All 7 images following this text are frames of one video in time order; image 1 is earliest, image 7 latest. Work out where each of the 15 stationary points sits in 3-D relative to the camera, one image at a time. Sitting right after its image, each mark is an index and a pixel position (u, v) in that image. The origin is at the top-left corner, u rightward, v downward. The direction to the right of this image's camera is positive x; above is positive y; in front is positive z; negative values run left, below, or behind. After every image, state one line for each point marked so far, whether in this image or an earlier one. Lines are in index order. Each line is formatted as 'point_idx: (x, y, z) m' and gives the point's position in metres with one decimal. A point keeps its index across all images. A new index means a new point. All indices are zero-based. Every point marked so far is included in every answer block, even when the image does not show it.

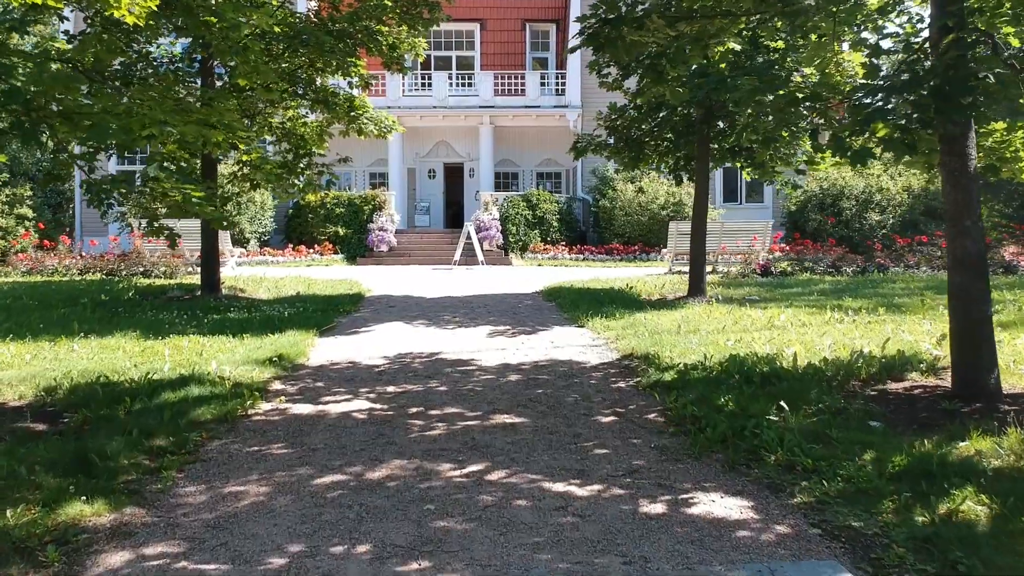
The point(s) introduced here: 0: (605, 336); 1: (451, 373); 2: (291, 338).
0: (+1.2, -0.6, +8.4) m
1: (-0.6, -0.9, +6.8) m
2: (-2.7, -0.6, +8.3) m
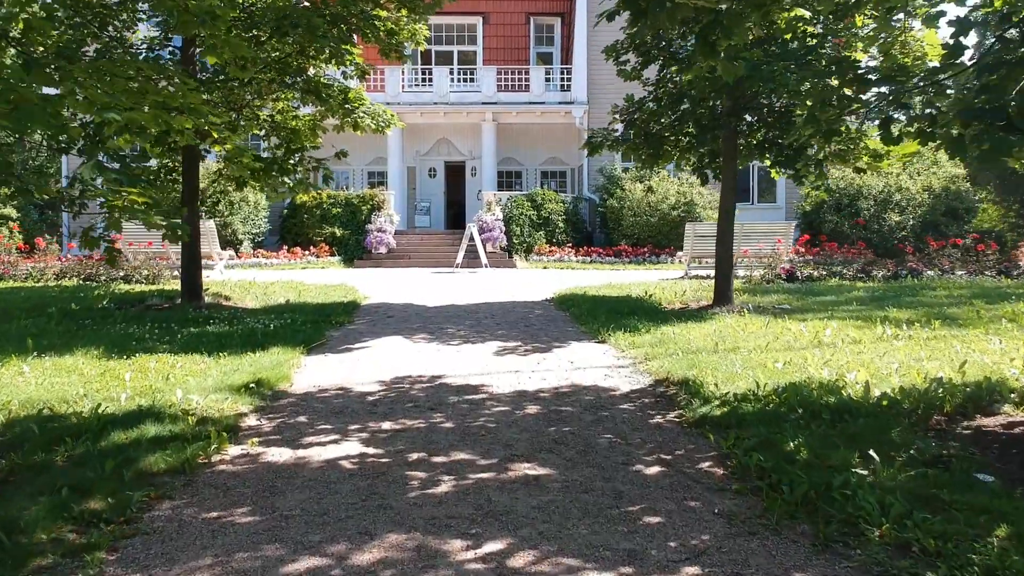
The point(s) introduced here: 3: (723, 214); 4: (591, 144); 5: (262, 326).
0: (+1.3, -0.7, +7.4) m
1: (-0.5, -1.0, +5.8) m
2: (-2.6, -0.8, +7.3) m
3: (+3.4, +1.2, +11.0) m
4: (+1.4, +2.5, +11.9) m
5: (-3.3, -0.5, +9.0) m
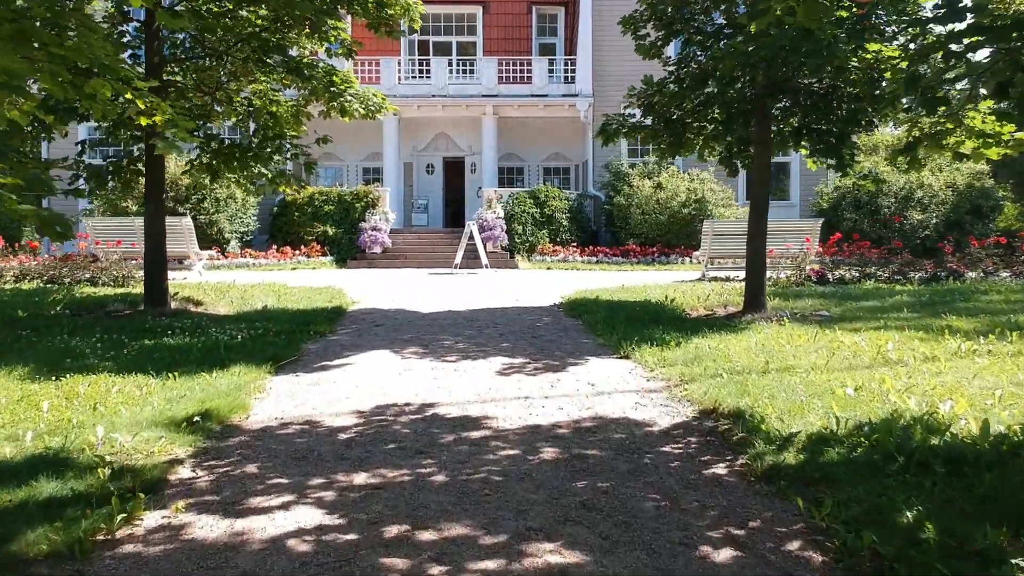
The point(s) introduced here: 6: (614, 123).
0: (+1.4, -0.8, +6.2) m
1: (-0.4, -1.1, +4.6) m
2: (-2.5, -0.8, +6.0) m
3: (+3.5, +1.1, +9.8) m
4: (+1.5, +2.5, +10.7) m
5: (-3.3, -0.6, +7.8) m
6: (+1.6, +2.6, +10.8) m
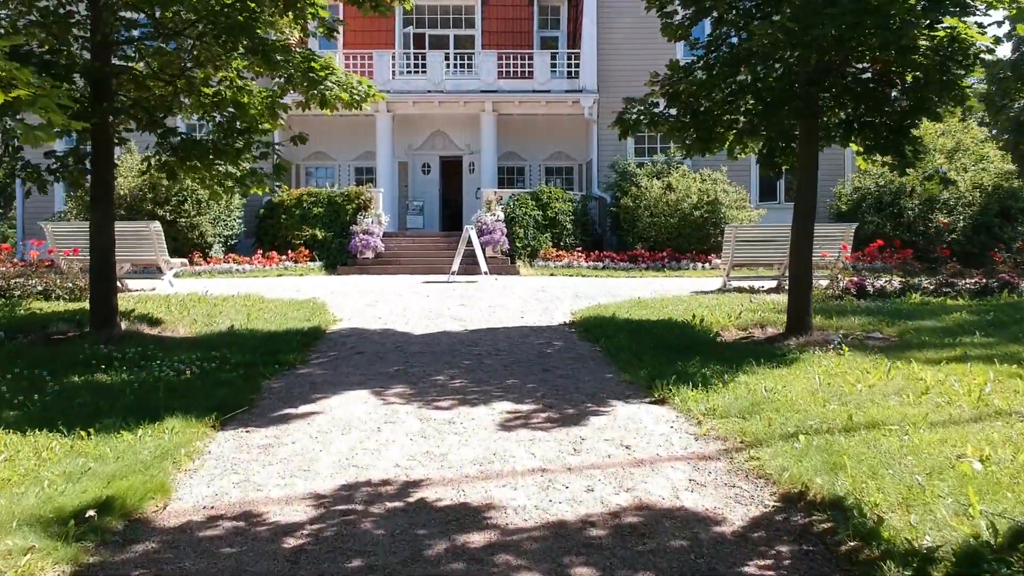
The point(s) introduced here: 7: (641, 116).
0: (+1.5, -1.0, +4.8) m
1: (-0.3, -1.3, +3.2) m
2: (-2.4, -1.1, +4.6) m
3: (+3.6, +0.9, +8.4) m
4: (+1.5, +2.3, +9.3) m
5: (-3.2, -0.8, +6.4) m
6: (+1.7, +2.4, +9.4) m
7: (+1.8, +2.3, +9.4) m
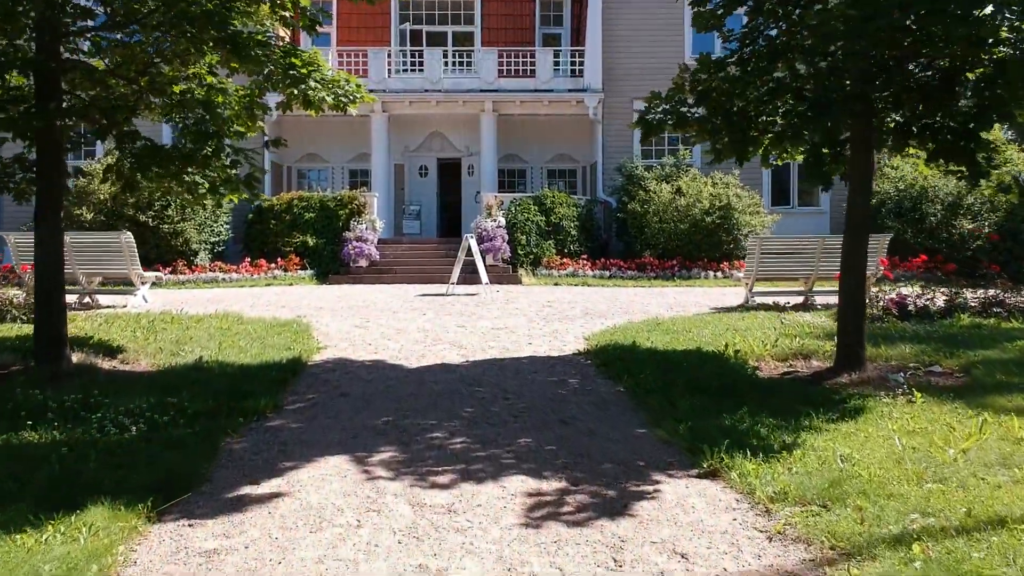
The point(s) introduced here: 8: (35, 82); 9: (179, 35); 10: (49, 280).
0: (+1.6, -1.3, +3.7) m
1: (-0.2, -1.6, +2.1) m
2: (-2.3, -1.4, +3.5) m
3: (+3.7, +0.6, +7.3) m
4: (+1.6, +1.9, +8.2) m
5: (-3.1, -1.1, +5.3) m
6: (+1.8, +2.1, +8.3) m
7: (+1.9, +2.0, +8.3) m
8: (-5.5, +2.4, +7.9) m
9: (-4.0, +3.1, +8.1) m
10: (-5.1, +0.1, +7.5) m
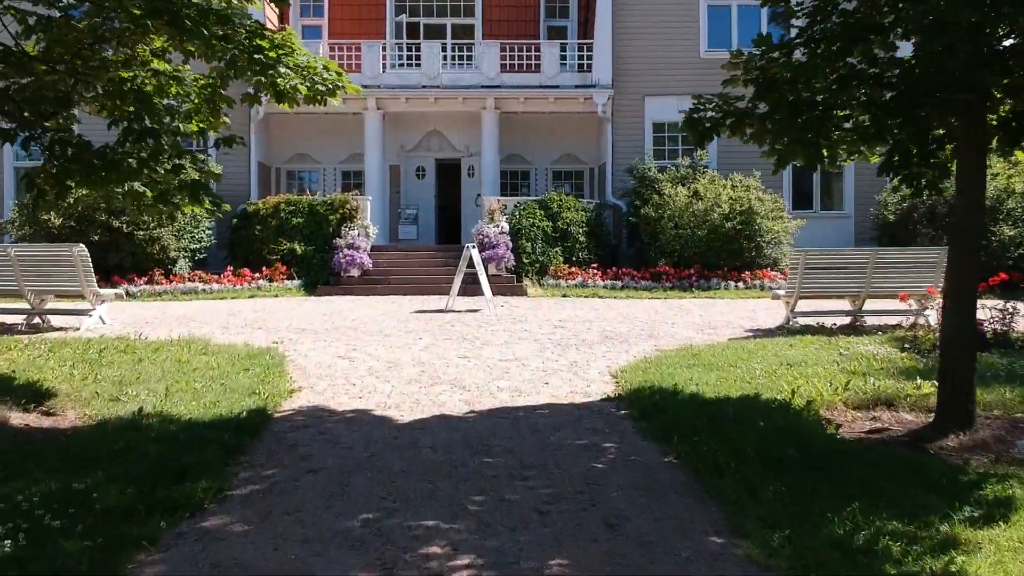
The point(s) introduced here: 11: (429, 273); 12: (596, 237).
0: (+1.7, -1.7, +2.2) m
1: (0.0, -1.9, +0.6) m
2: (-2.1, -1.7, +2.0) m
3: (+3.8, +0.3, +5.8) m
4: (+1.8, +1.6, +6.7) m
5: (-2.9, -1.4, +3.7) m
6: (+1.9, +1.8, +6.8) m
7: (+2.0, +1.7, +6.8) m
8: (-5.4, +2.1, +6.3) m
9: (-3.8, +2.7, +6.5) m
10: (-4.9, -0.2, +6.0) m
11: (-2.3, +0.4, +18.5) m
12: (+2.5, +1.5, +19.9) m
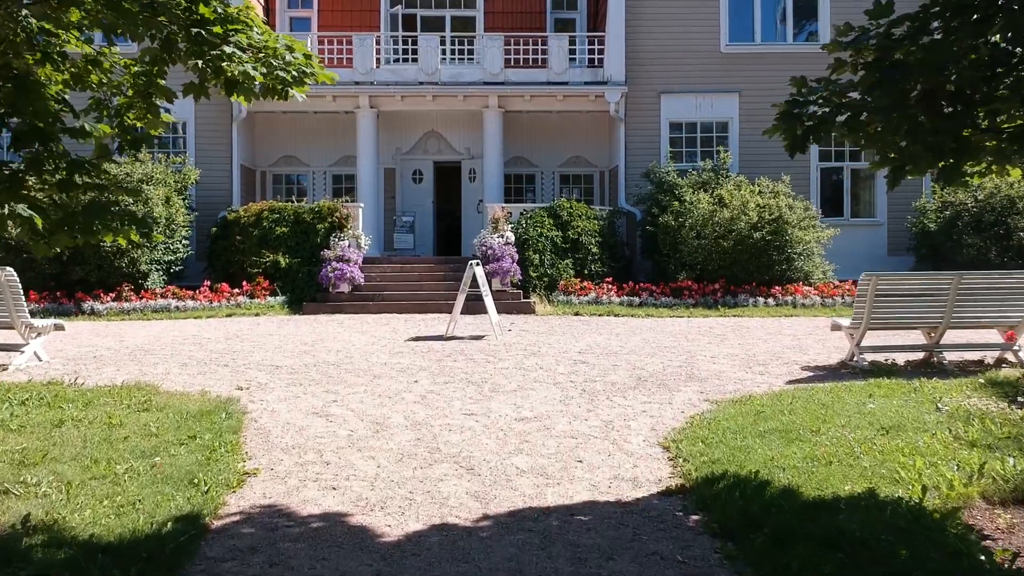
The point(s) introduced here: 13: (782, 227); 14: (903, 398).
0: (+1.9, -2.1, +0.4) m
1: (+0.2, -2.3, -1.2) m
2: (-1.9, -2.1, +0.2) m
3: (+4.0, -0.1, +4.0) m
4: (+2.0, +1.2, +4.9) m
5: (-2.7, -1.8, +2.0) m
6: (+2.1, +1.4, +5.1) m
7: (+2.2, +1.3, +5.0) m
8: (-5.2, +1.7, +4.6) m
9: (-3.6, +2.3, +4.8) m
10: (-4.7, -0.6, +4.2) m
11: (-2.1, 0.0, +16.7) m
12: (+2.6, +1.1, +18.1) m
13: (+6.8, +1.6, +17.0) m
14: (+4.3, -1.2, +7.5) m
